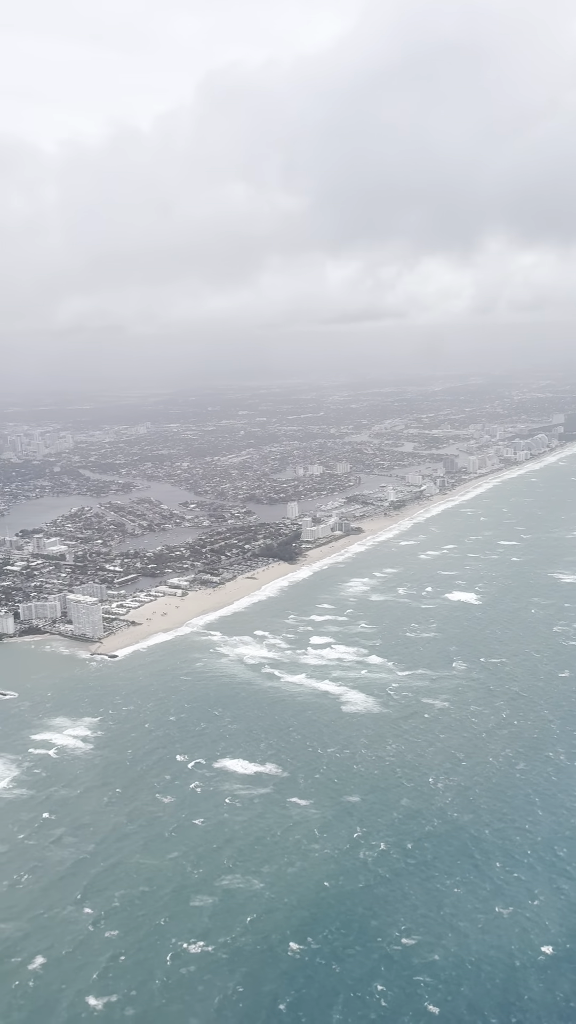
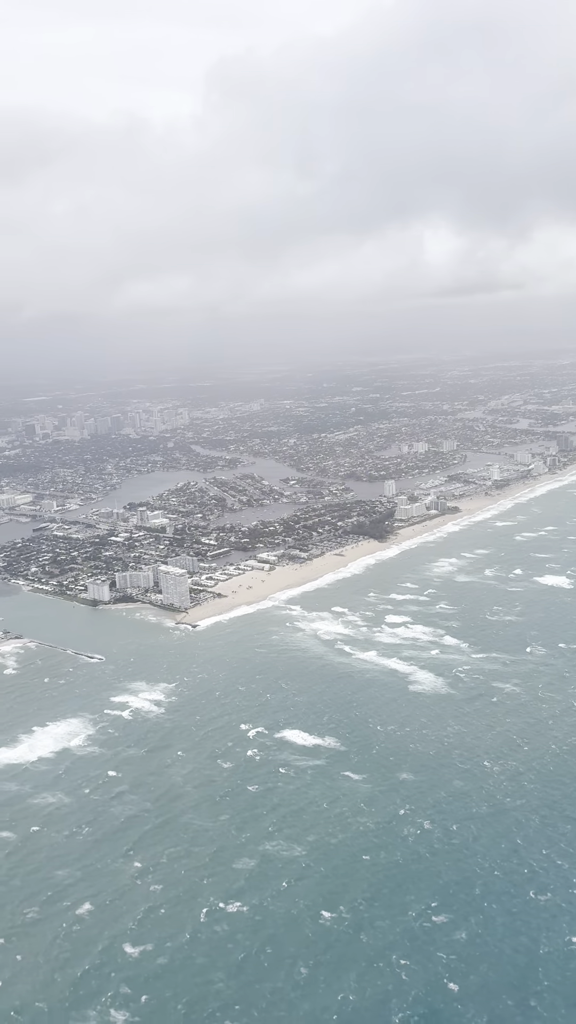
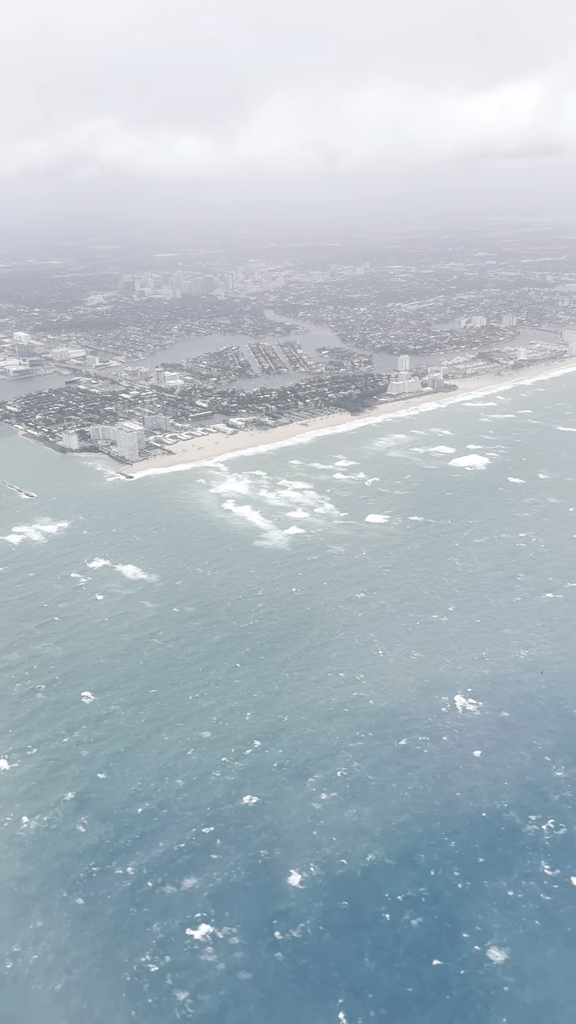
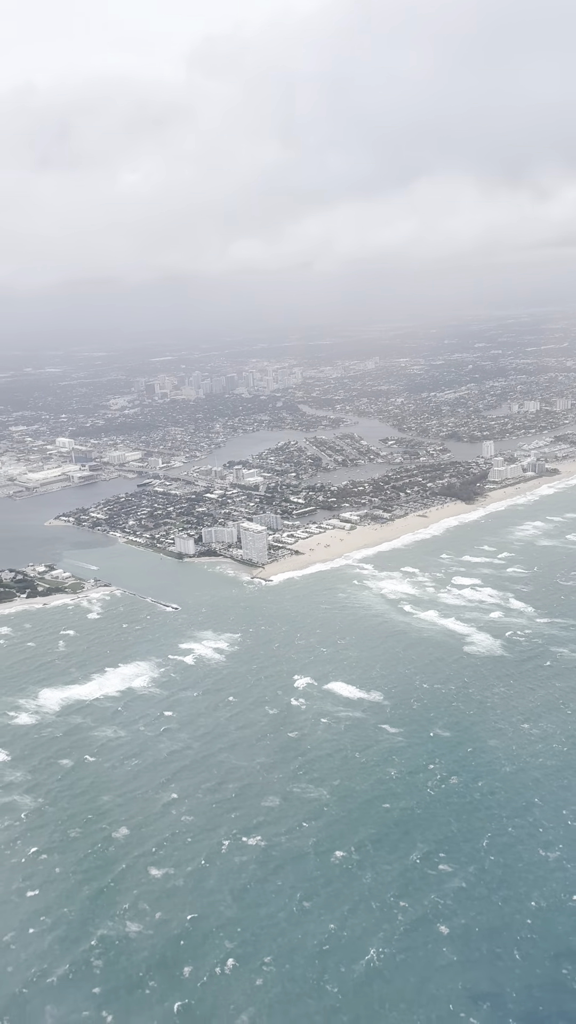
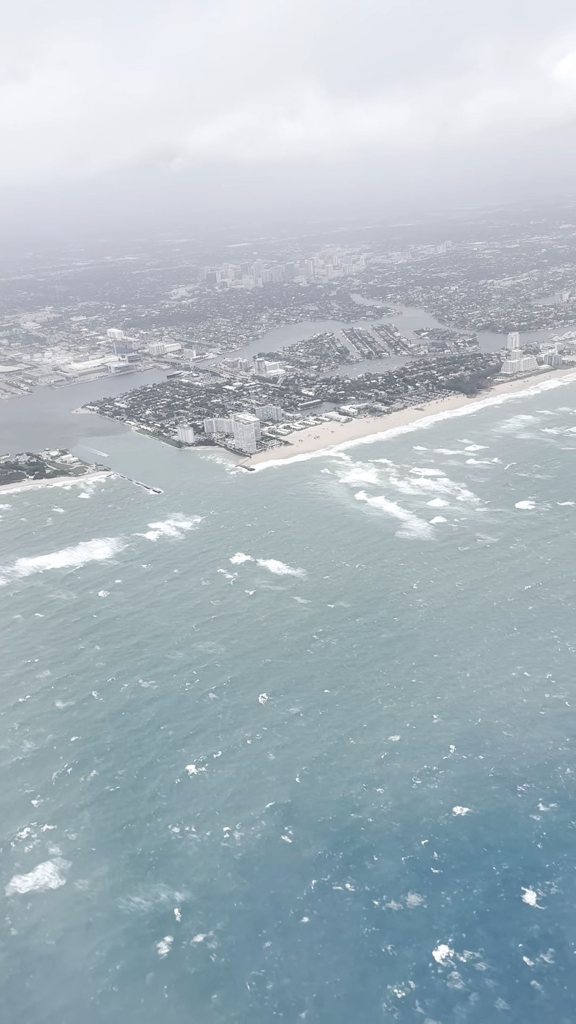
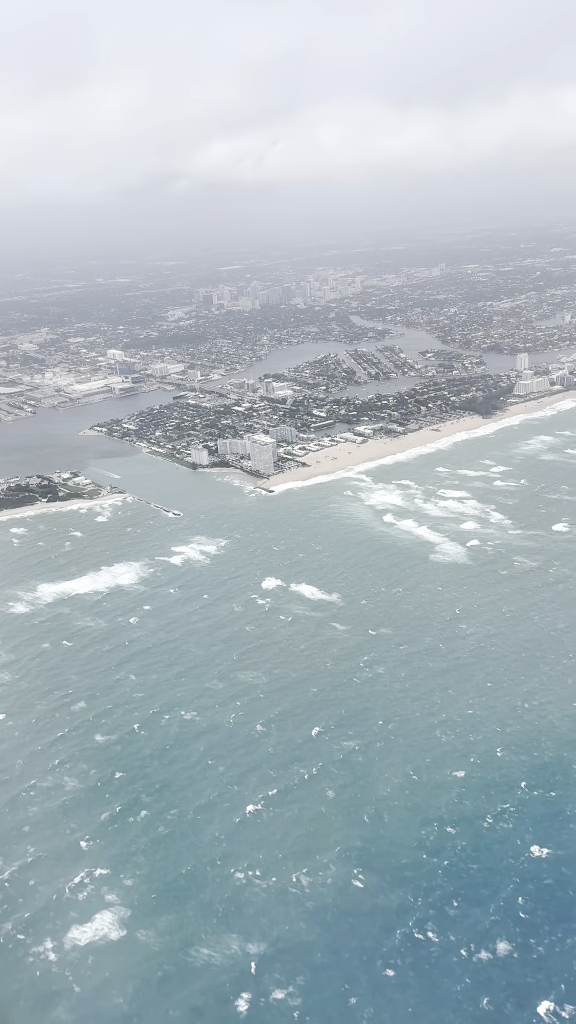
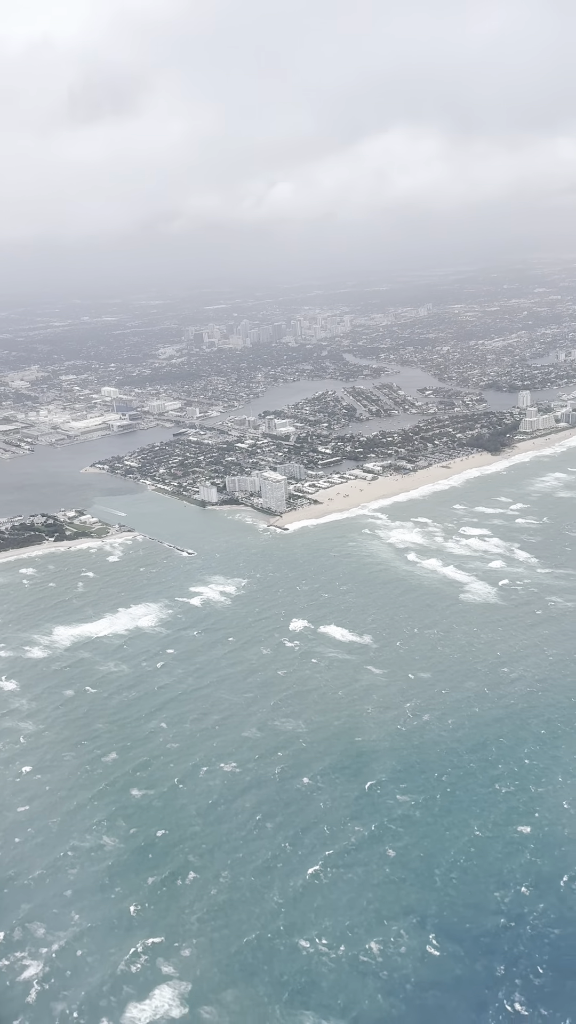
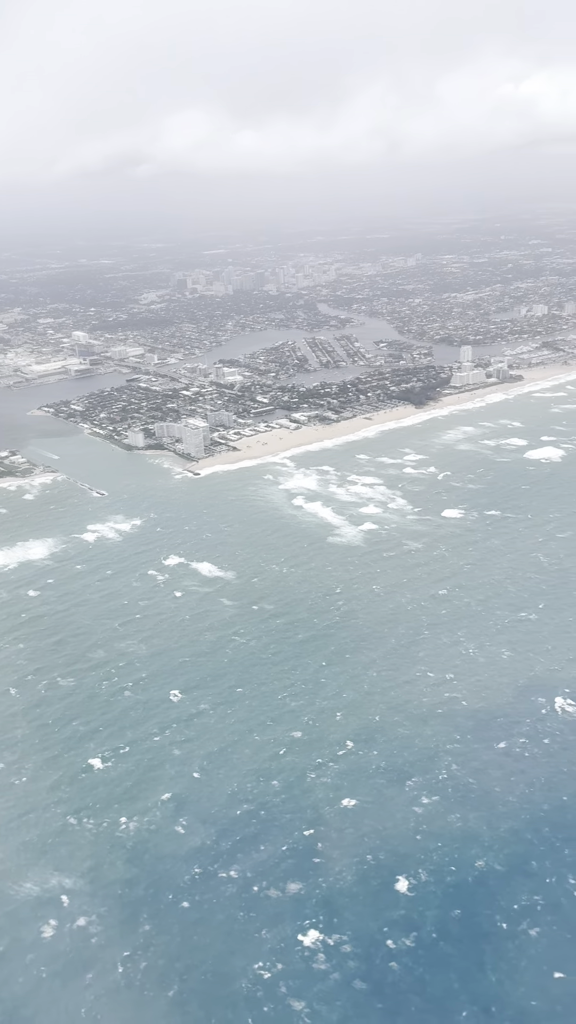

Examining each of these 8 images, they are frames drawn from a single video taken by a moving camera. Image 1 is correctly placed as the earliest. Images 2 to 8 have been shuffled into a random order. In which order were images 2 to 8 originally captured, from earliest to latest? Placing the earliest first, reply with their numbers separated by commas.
2, 4, 7, 6, 5, 8, 3
